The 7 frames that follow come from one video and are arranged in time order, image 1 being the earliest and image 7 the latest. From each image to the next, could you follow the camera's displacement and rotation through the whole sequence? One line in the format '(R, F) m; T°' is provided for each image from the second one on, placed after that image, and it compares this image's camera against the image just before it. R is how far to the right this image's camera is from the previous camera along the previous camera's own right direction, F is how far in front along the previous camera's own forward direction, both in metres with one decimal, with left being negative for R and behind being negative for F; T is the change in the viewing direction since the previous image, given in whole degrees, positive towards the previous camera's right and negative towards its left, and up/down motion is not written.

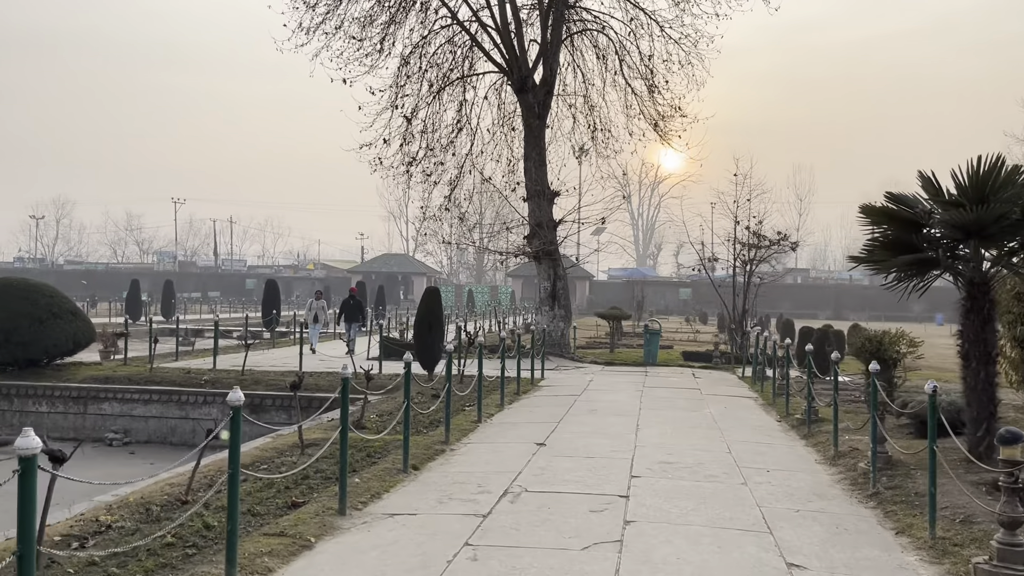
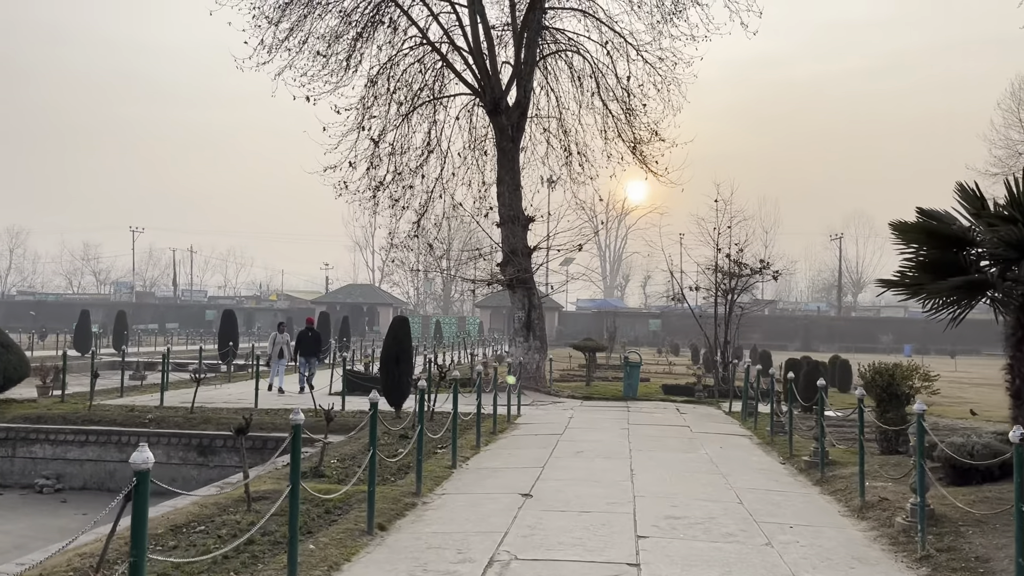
(-0.1, +1.0) m; +2°
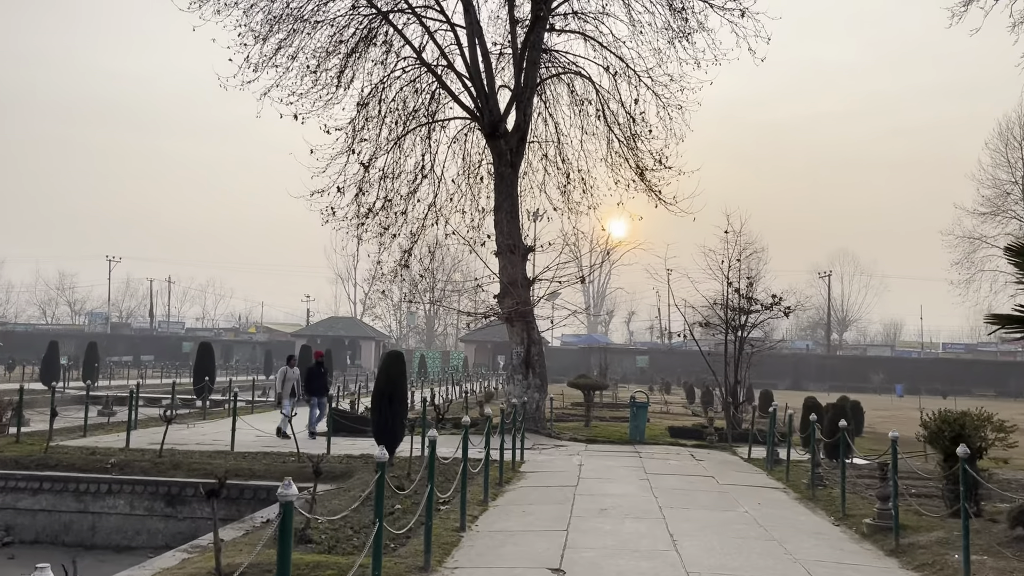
(-0.4, +1.2) m; +1°
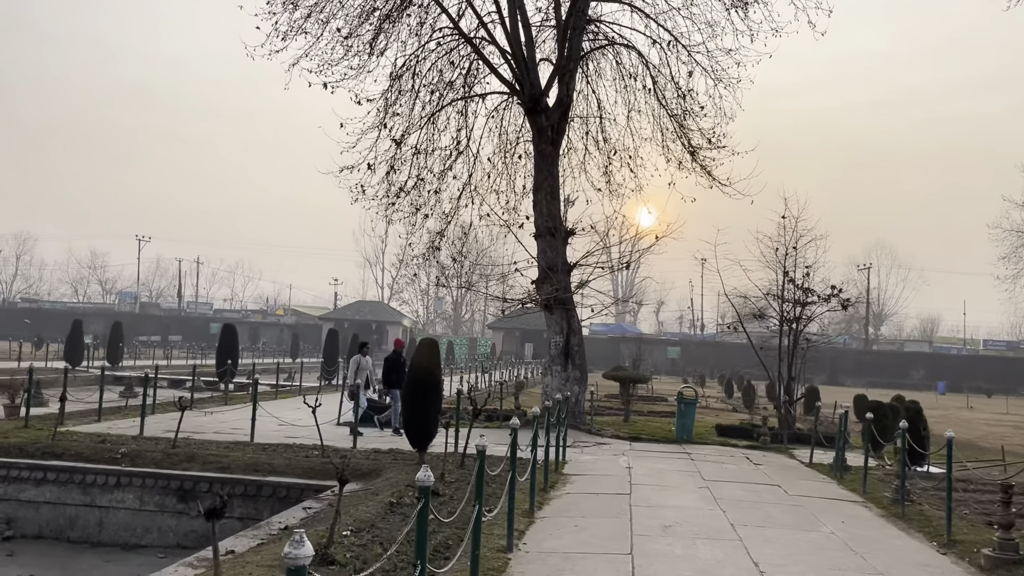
(-0.3, +1.1) m; -2°
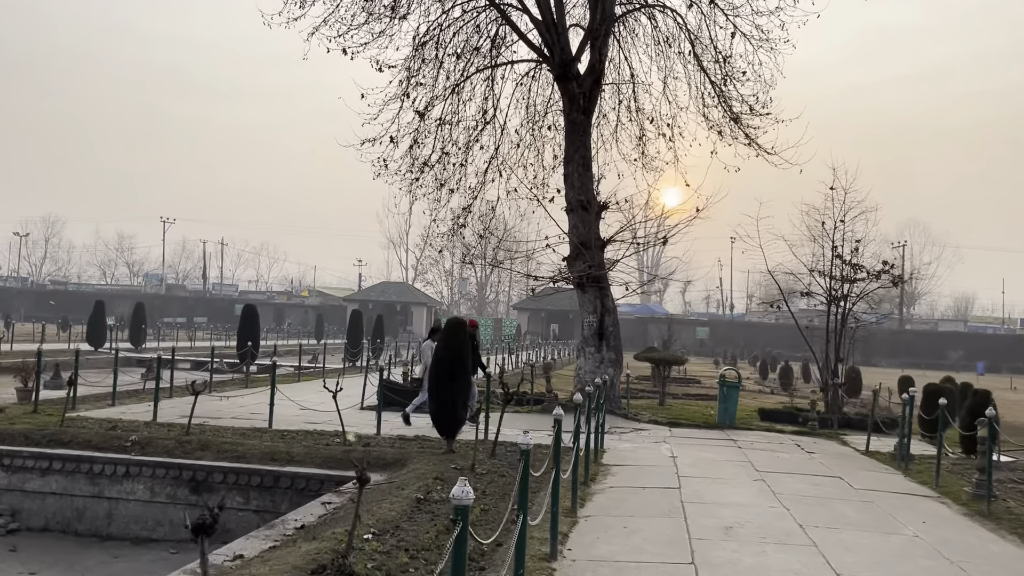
(-0.1, +0.8) m; -2°
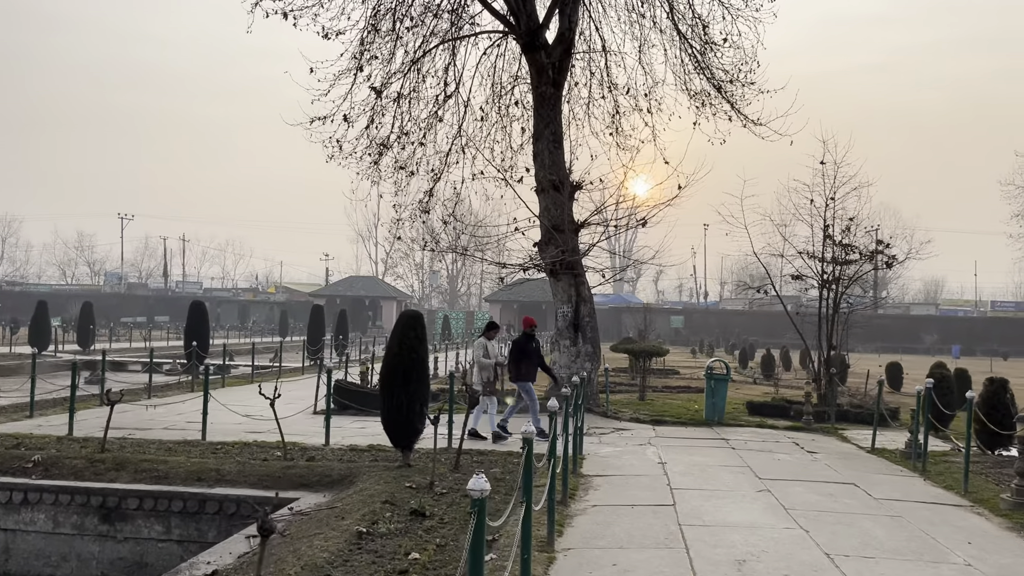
(+0.1, +1.3) m; +2°
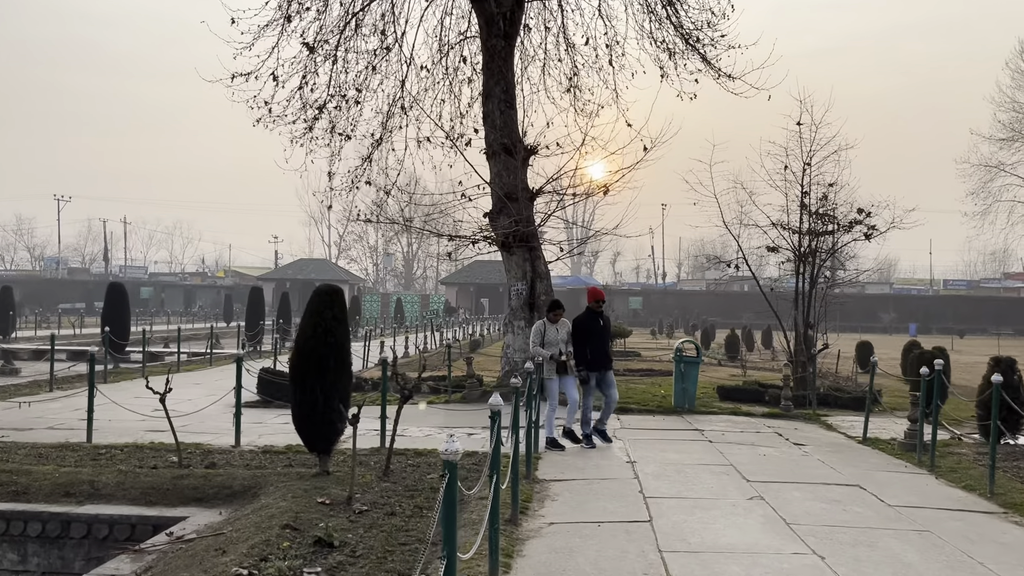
(+0.2, +1.5) m; +3°
